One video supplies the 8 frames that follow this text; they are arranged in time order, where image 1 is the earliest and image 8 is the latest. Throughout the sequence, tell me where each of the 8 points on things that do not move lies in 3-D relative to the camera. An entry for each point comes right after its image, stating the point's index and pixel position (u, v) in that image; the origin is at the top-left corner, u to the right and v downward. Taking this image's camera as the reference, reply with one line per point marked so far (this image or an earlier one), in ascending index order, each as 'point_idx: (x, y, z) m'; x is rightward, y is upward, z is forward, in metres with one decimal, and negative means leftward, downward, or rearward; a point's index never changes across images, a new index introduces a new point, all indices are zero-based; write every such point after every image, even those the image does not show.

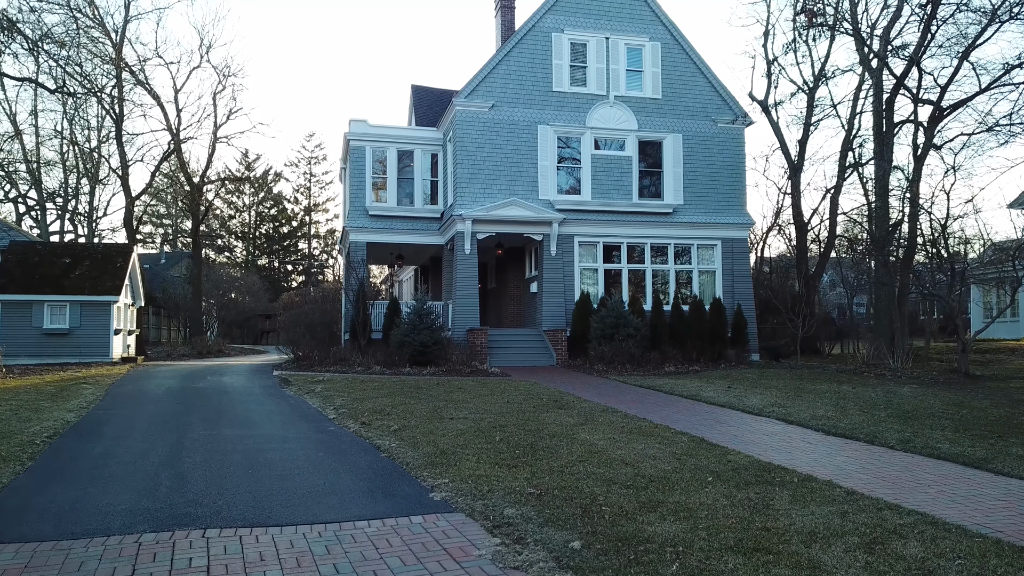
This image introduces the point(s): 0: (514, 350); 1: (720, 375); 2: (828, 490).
0: (+0.1, -1.7, +19.2) m
1: (+4.6, -1.9, +16.1) m
2: (+2.5, -1.6, +5.9) m
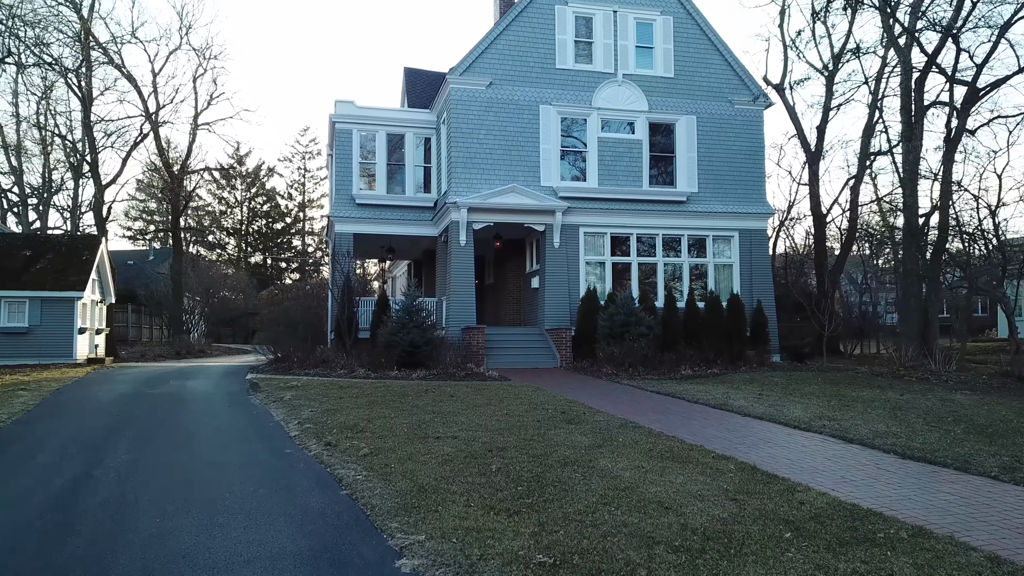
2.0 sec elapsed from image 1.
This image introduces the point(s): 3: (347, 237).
0: (+0.1, -1.5, +17.5) m
1: (+4.6, -1.8, +14.4) m
2: (+2.6, -1.5, +4.1) m
3: (-4.5, +1.4, +19.8) m
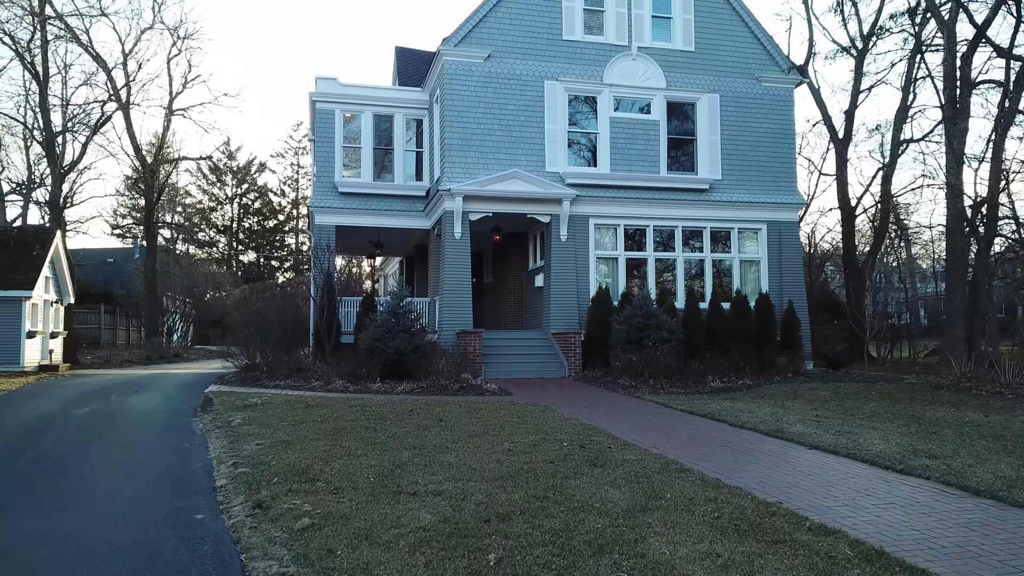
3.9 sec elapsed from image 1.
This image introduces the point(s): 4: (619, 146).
0: (+0.1, -1.5, +15.4) m
1: (+4.6, -1.8, +12.3) m
2: (+2.6, -1.5, +2.0) m
3: (-4.5, +1.4, +17.7) m
4: (+2.5, +3.3, +17.1) m
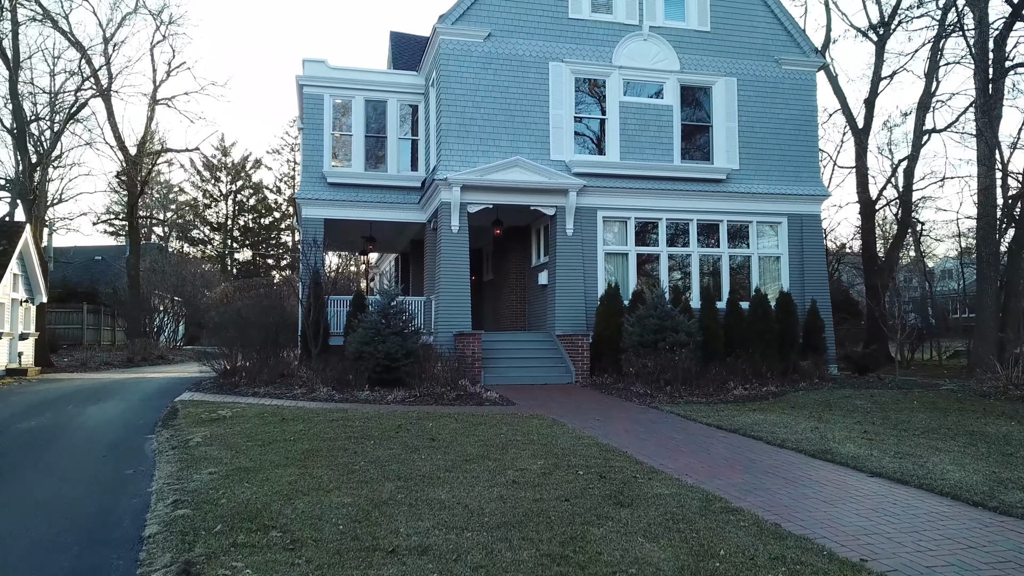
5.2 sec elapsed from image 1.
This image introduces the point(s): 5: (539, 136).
0: (+0.1, -1.5, +14.2) m
1: (+4.7, -1.8, +11.0) m
2: (+2.6, -1.5, +0.8) m
3: (-4.5, +1.5, +16.5) m
4: (+2.6, +3.4, +15.9) m
5: (+0.6, +3.2, +15.4) m
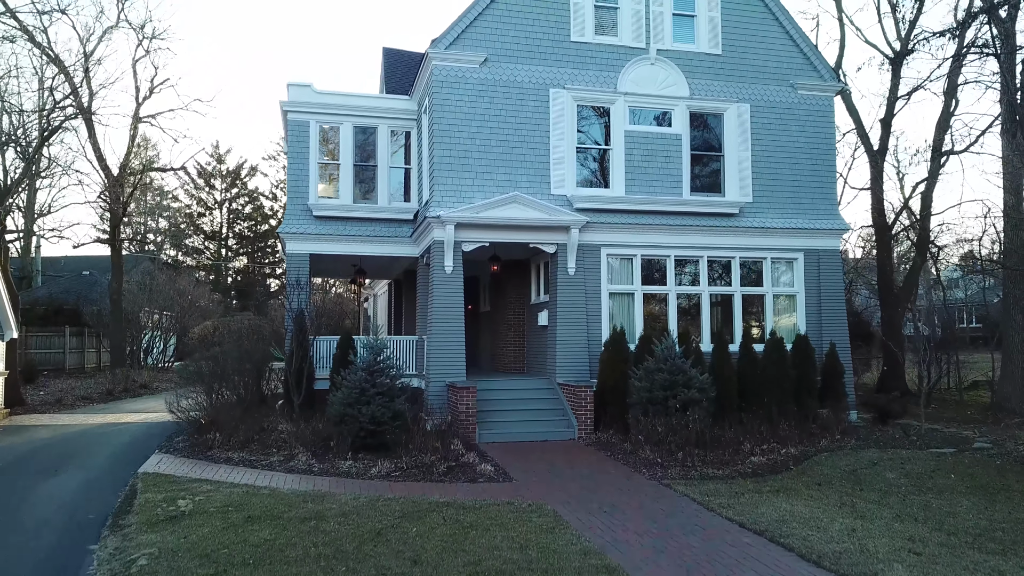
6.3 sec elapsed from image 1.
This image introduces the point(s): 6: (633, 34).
0: (+0.1, -2.3, +13.1) m
1: (+4.6, -2.6, +10.0) m
2: (+2.6, -2.3, -0.2) m
3: (-4.5, +0.6, +15.4) m
4: (+2.5, +2.5, +14.8) m
5: (+0.5, +2.4, +14.4) m
6: (+2.5, +5.2, +15.0) m
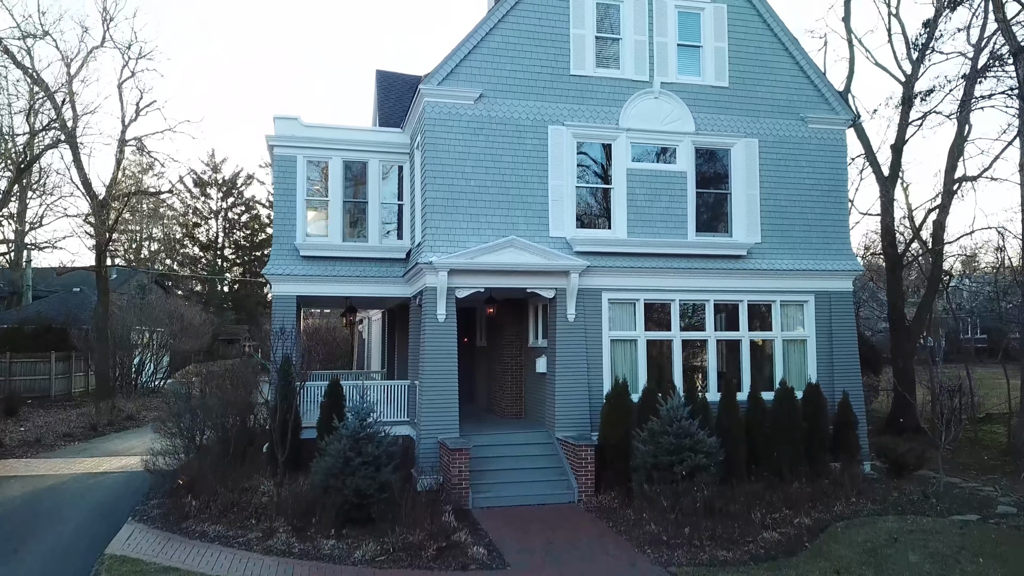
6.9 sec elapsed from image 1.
0: (0.0, -3.2, +12.4) m
1: (+4.5, -3.5, +9.3) m
2: (+2.5, -3.2, -1.0) m
3: (-4.6, -0.3, +14.7) m
4: (+2.5, +1.6, +14.1) m
5: (+0.5, +1.5, +13.7) m
6: (+2.4, +4.3, +14.3) m
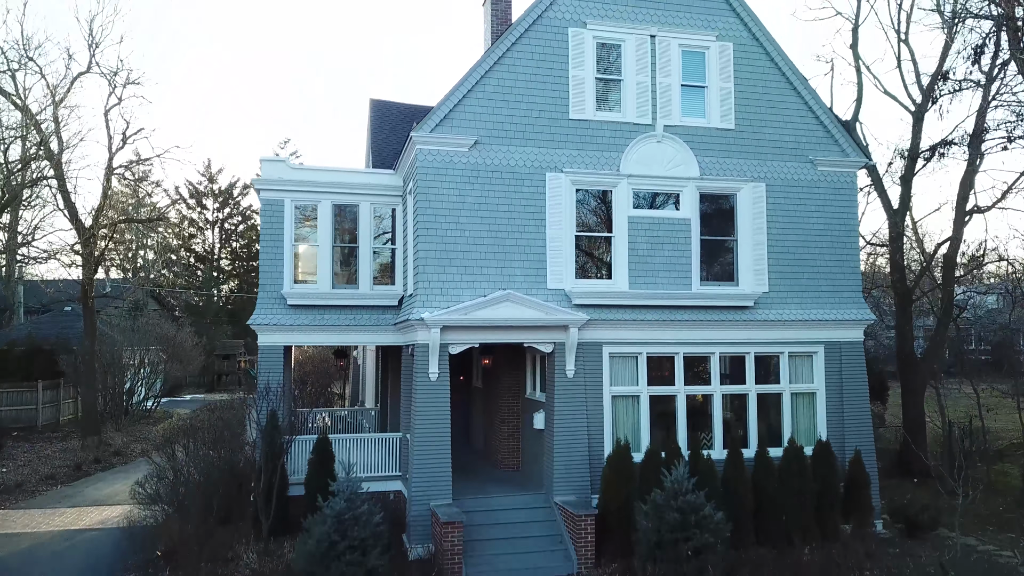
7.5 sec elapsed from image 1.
0: (0.0, -4.2, +11.8) m
1: (+4.5, -4.5, +8.7) m
2: (+2.5, -4.2, -1.6) m
3: (-4.6, -1.2, +14.1) m
4: (+2.4, +0.7, +13.5) m
5: (+0.4, +0.5, +13.1) m
6: (+2.4, +3.4, +13.7) m
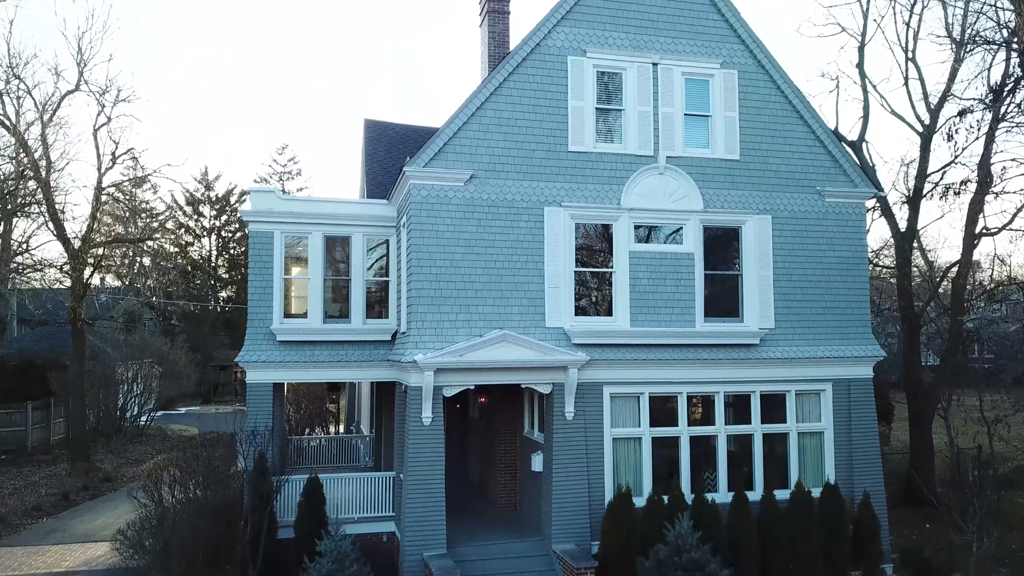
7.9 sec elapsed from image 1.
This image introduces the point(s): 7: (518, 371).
0: (-0.1, -4.9, +11.3) m
1: (+4.4, -5.2, +8.2) m
2: (+2.4, -4.9, -2.0) m
3: (-4.7, -1.9, +13.6) m
4: (+2.3, 0.0, +13.0) m
5: (+0.3, -0.2, +12.6) m
6: (+2.3, +2.7, +13.2) m
7: (+0.1, -1.4, +12.2) m
